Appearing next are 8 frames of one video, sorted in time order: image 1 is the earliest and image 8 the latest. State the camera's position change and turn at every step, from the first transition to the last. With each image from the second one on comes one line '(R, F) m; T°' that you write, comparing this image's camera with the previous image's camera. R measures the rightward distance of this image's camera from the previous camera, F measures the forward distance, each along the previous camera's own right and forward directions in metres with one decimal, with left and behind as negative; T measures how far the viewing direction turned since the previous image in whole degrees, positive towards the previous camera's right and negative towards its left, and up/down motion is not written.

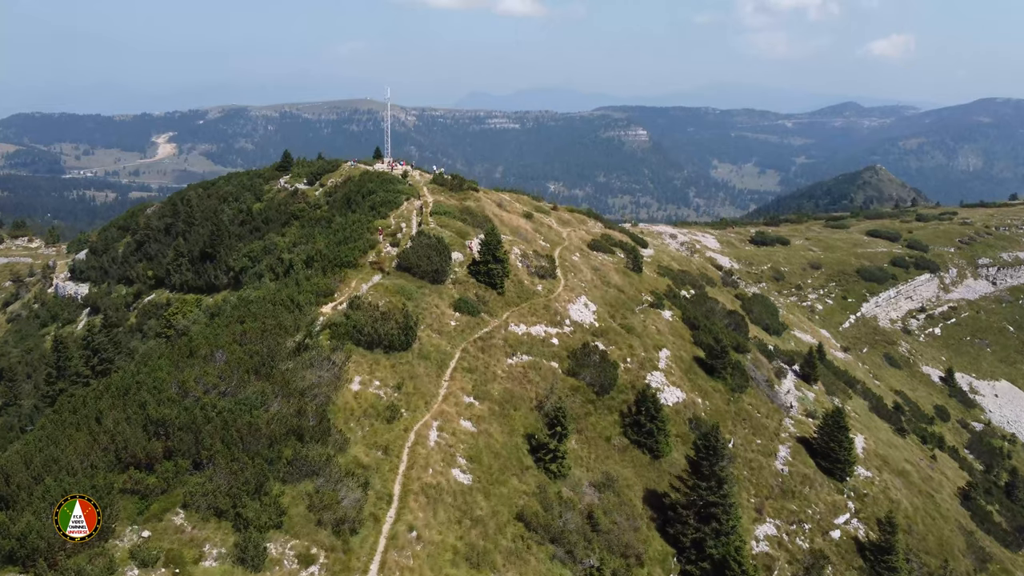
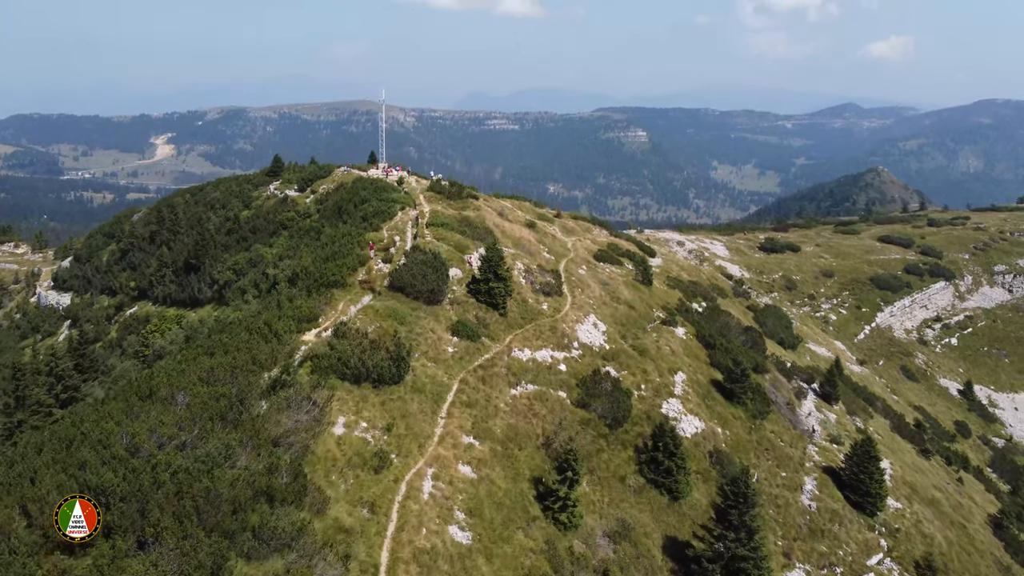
(-0.2, +4.3) m; 0°
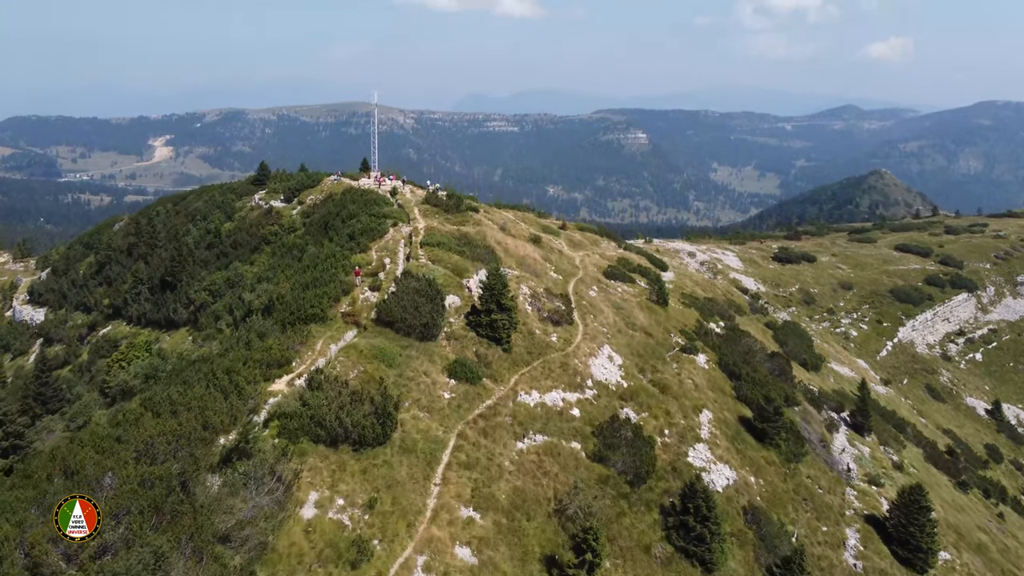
(-0.3, +5.8) m; 0°
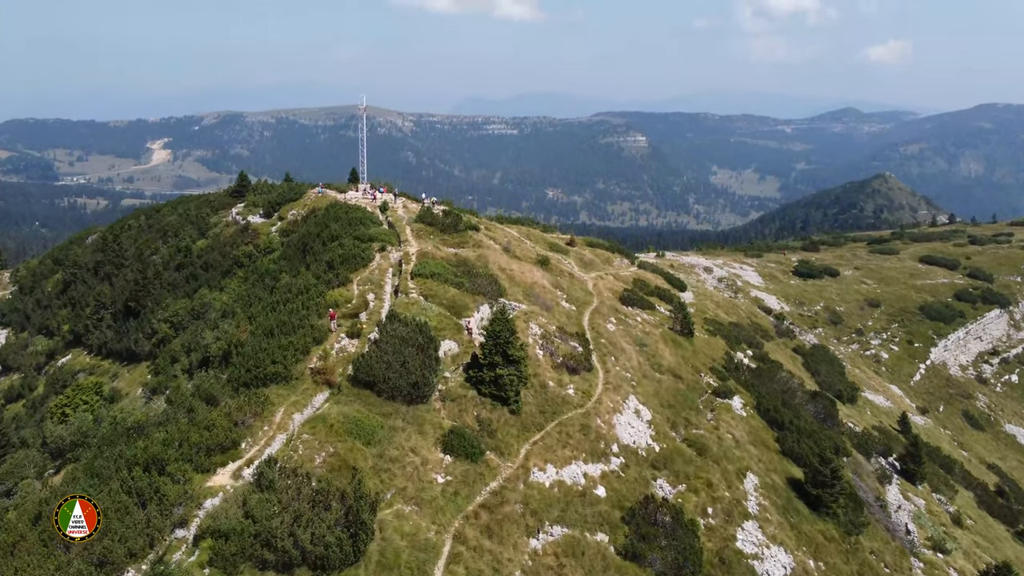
(-0.4, +7.5) m; 0°
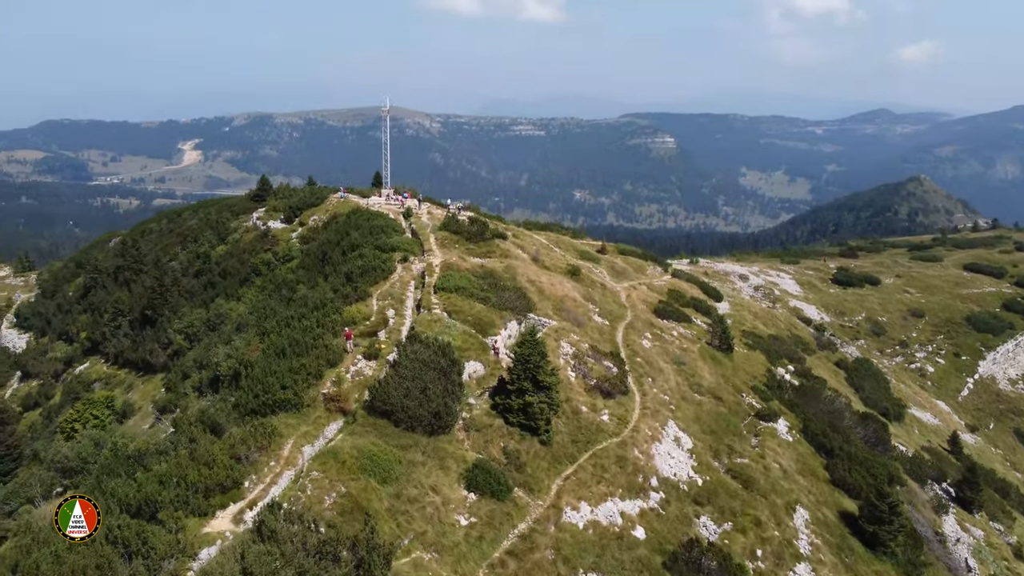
(-0.2, +2.8) m; -2°
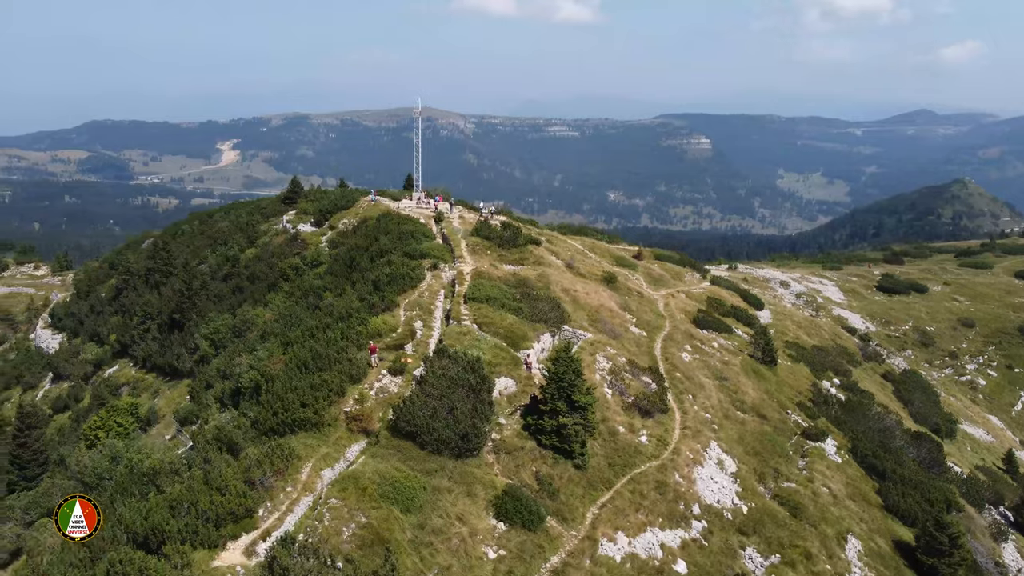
(0.0, +1.8) m; -2°
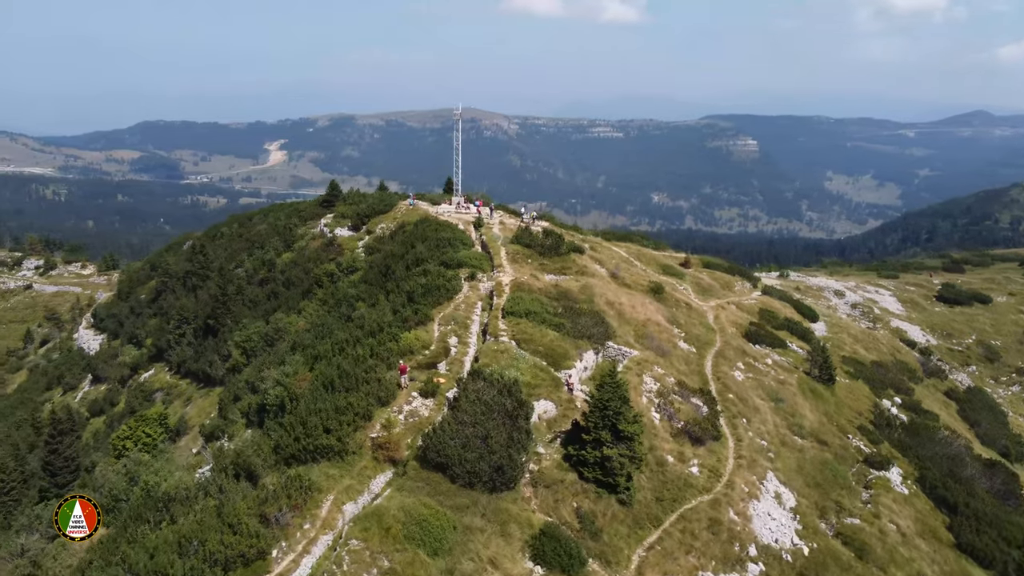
(0.0, +2.3) m; -3°
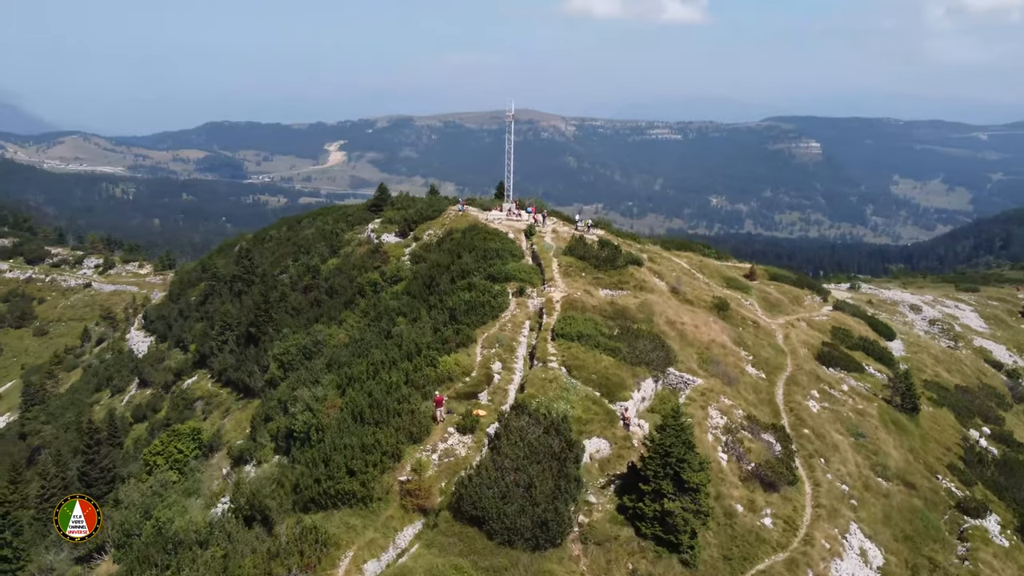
(+0.1, +3.1) m; -4°
